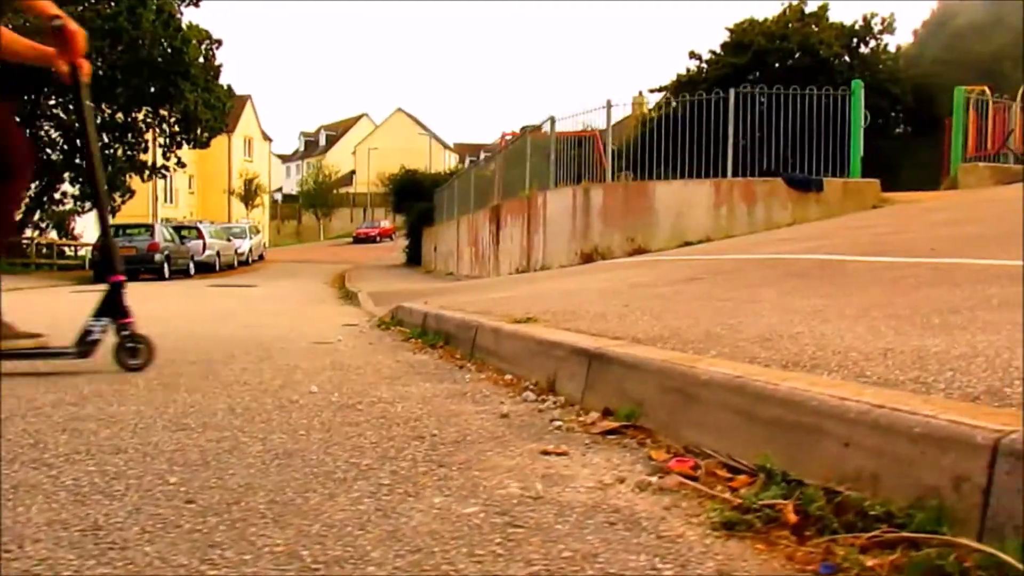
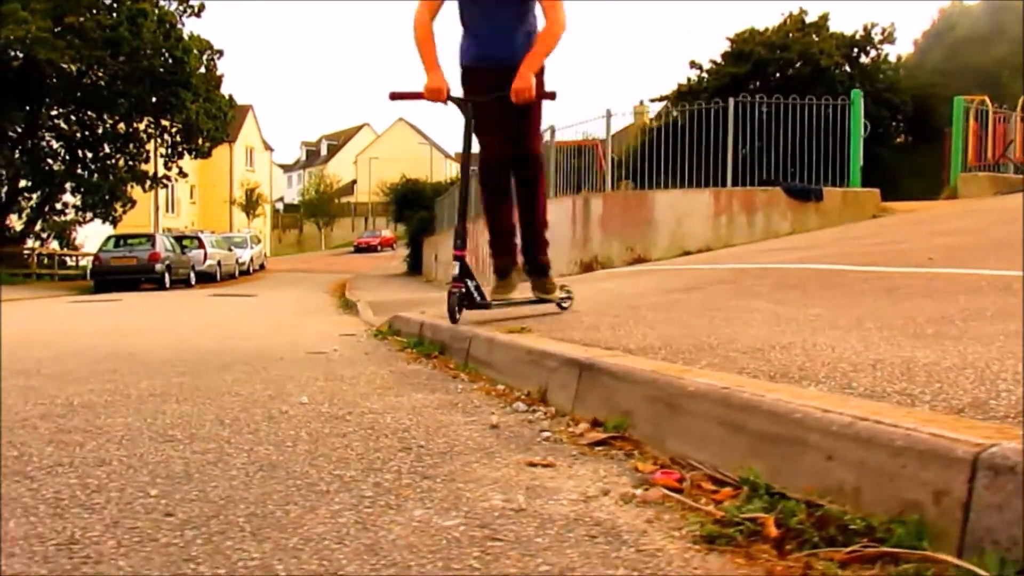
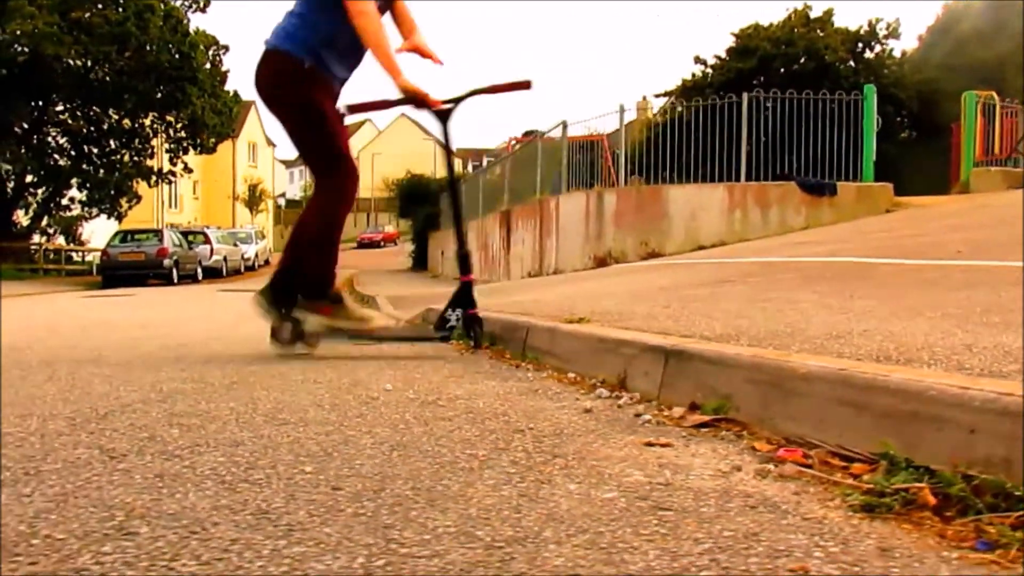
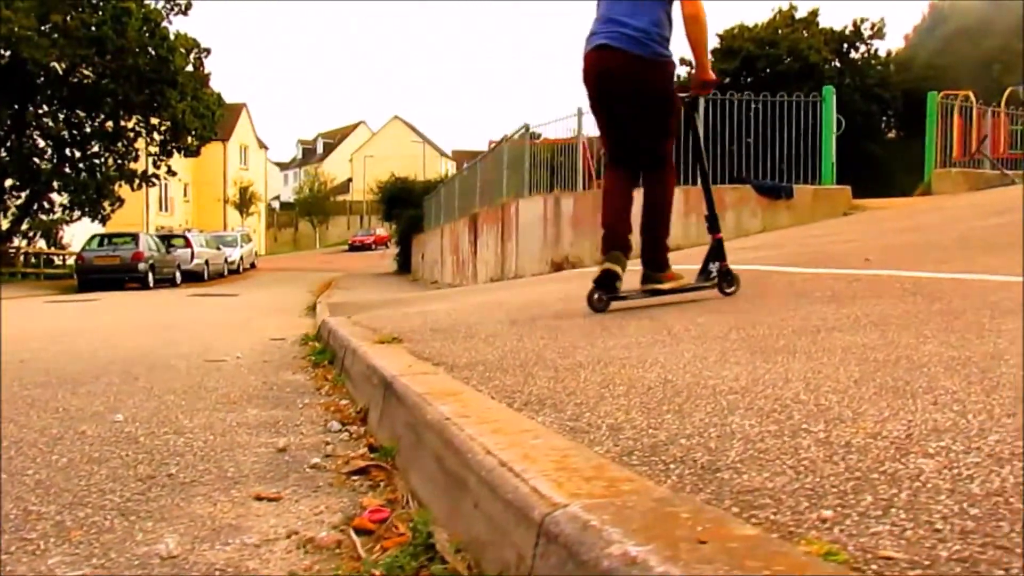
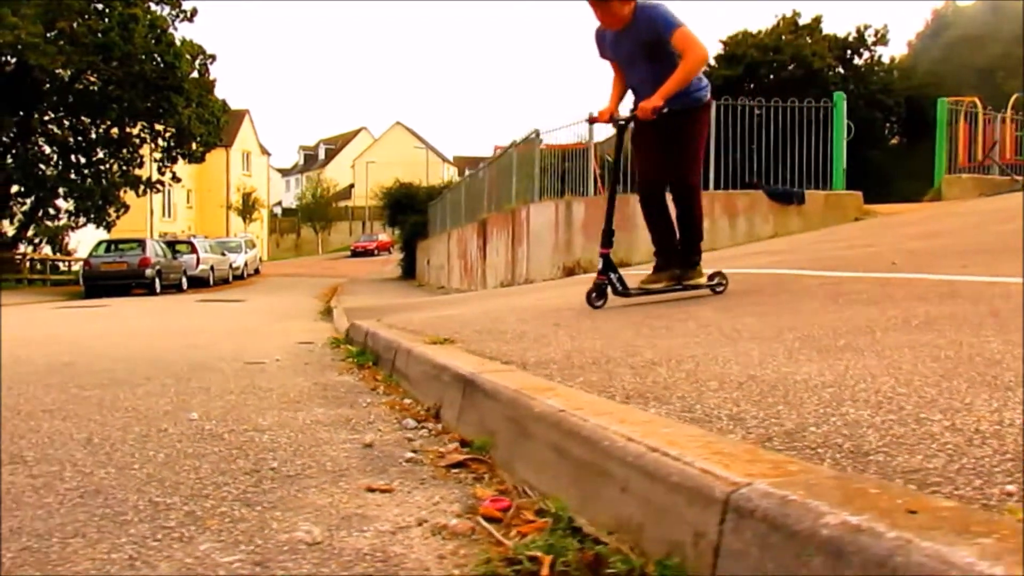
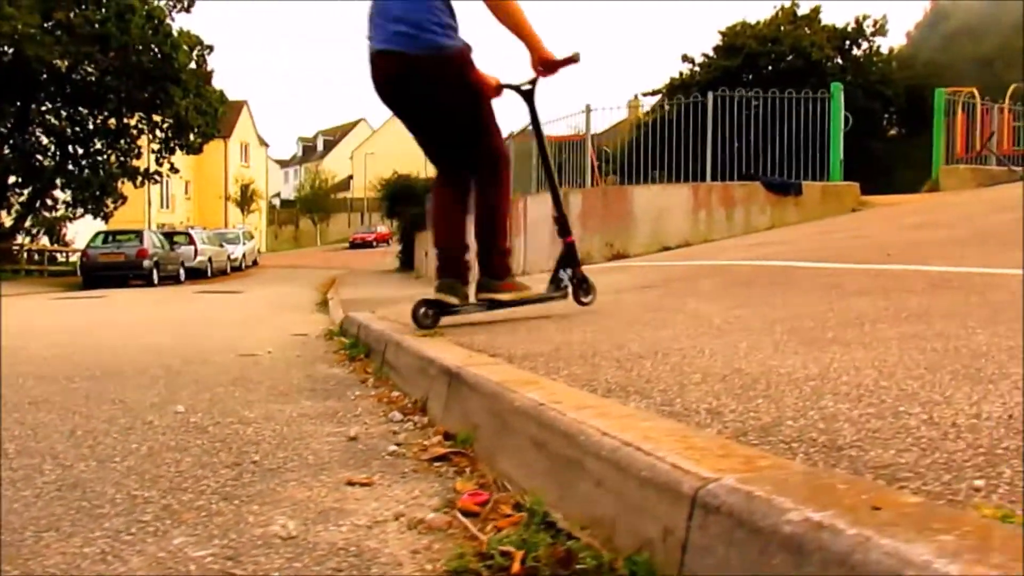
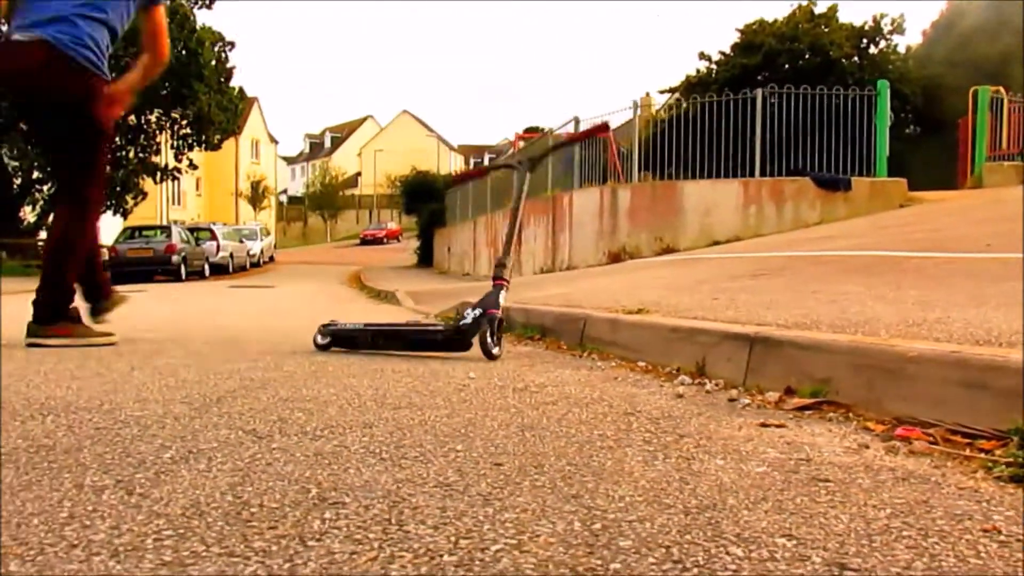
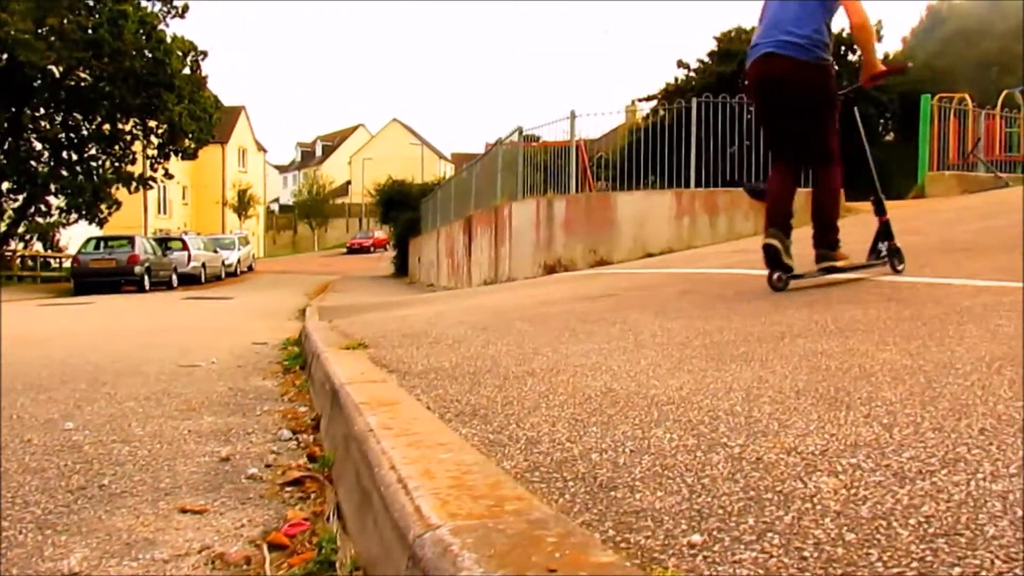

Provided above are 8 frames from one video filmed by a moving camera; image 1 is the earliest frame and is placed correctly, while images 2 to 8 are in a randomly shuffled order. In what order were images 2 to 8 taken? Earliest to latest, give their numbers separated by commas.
6, 4, 8, 5, 2, 3, 7
